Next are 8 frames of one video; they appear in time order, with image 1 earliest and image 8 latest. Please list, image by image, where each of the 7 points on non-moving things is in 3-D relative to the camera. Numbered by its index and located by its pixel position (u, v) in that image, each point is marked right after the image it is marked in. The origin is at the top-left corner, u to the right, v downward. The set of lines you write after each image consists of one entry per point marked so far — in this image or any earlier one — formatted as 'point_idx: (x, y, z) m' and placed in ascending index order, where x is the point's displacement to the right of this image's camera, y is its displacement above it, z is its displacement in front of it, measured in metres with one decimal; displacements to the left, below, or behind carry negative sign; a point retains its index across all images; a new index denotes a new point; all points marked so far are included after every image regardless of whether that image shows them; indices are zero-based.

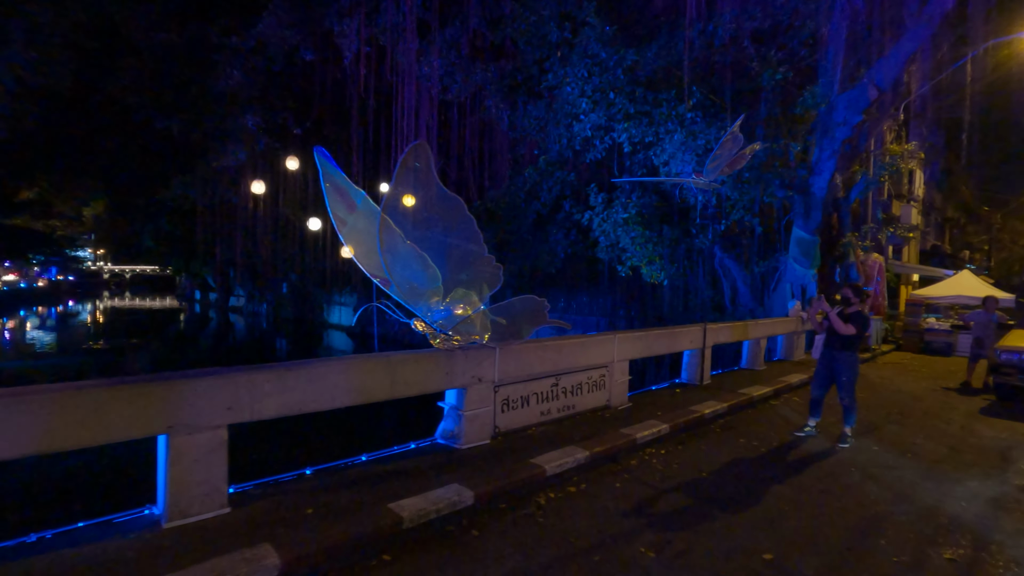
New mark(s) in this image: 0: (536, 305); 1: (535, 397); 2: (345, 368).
0: (+0.2, -0.3, +6.4) m
1: (+0.3, -1.4, +6.7) m
2: (-1.6, -0.8, +4.9) m
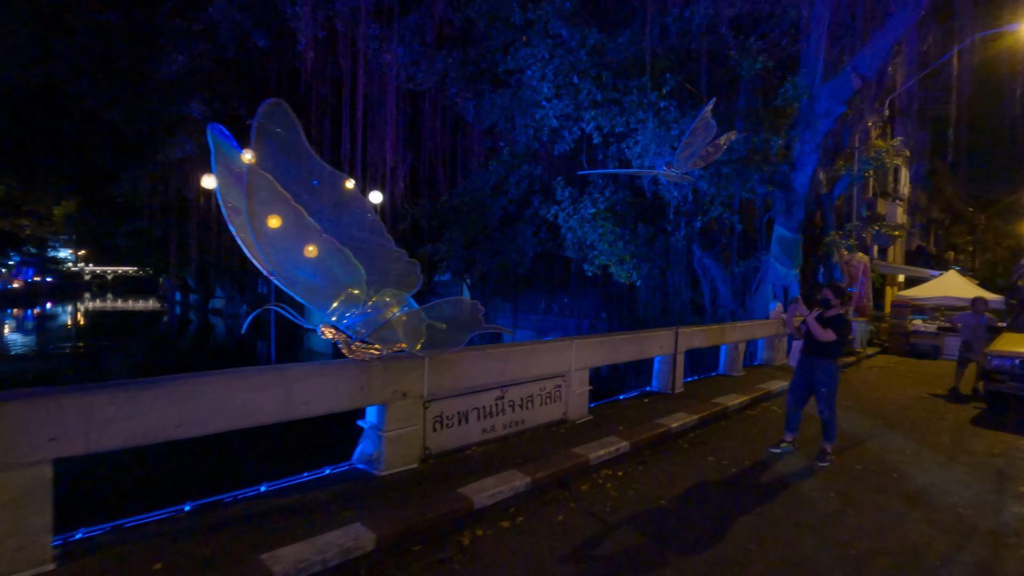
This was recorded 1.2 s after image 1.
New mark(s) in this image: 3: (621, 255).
0: (-0.5, -0.3, +5.6) m
1: (-0.4, -1.4, +5.9) m
2: (-2.2, -0.8, +4.0) m
3: (+2.2, +0.7, +11.4) m
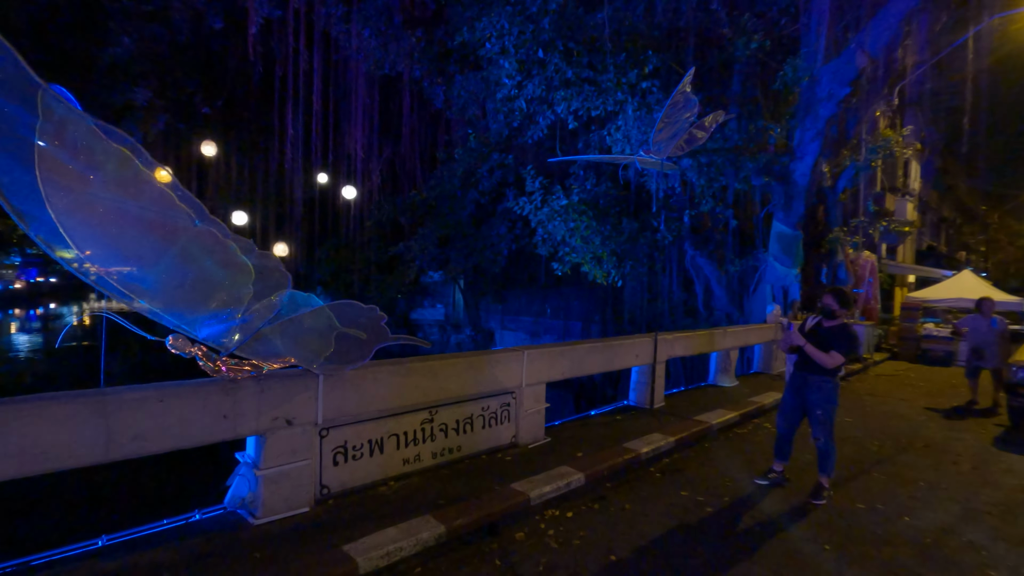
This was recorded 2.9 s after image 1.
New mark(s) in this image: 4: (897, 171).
0: (-1.2, -0.3, +4.6) m
1: (-1.1, -1.4, +4.9) m
2: (-2.9, -0.8, +3.0) m
3: (+1.6, +0.7, +10.4) m
4: (+13.8, +4.2, +18.7) m
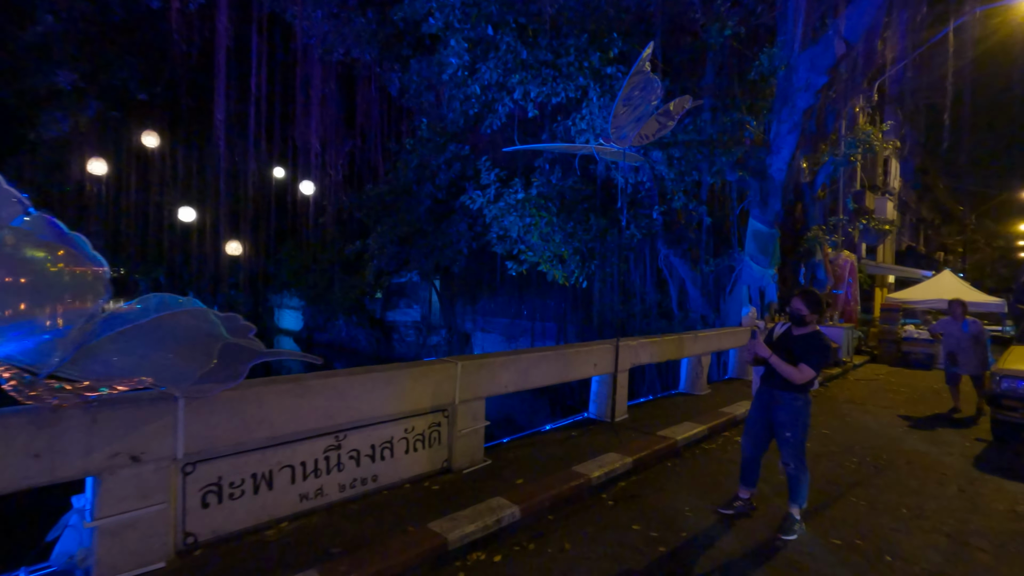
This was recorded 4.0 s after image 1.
0: (-1.8, -0.3, +3.8) m
1: (-1.8, -1.4, +4.1) m
2: (-3.5, -0.8, +2.2) m
3: (+0.8, +0.7, +9.6) m
4: (+12.8, +4.2, +18.2) m
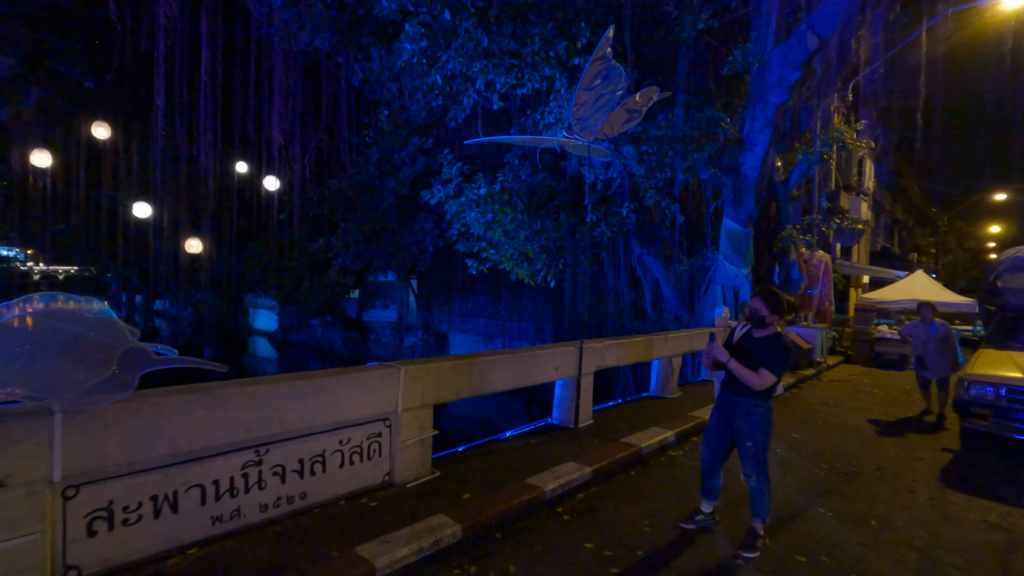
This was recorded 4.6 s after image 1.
0: (-2.3, -0.3, +3.3) m
1: (-2.2, -1.4, +3.6) m
2: (-3.9, -0.8, +1.7) m
3: (+0.2, +0.7, +9.3) m
4: (+11.9, +4.2, +18.2) m
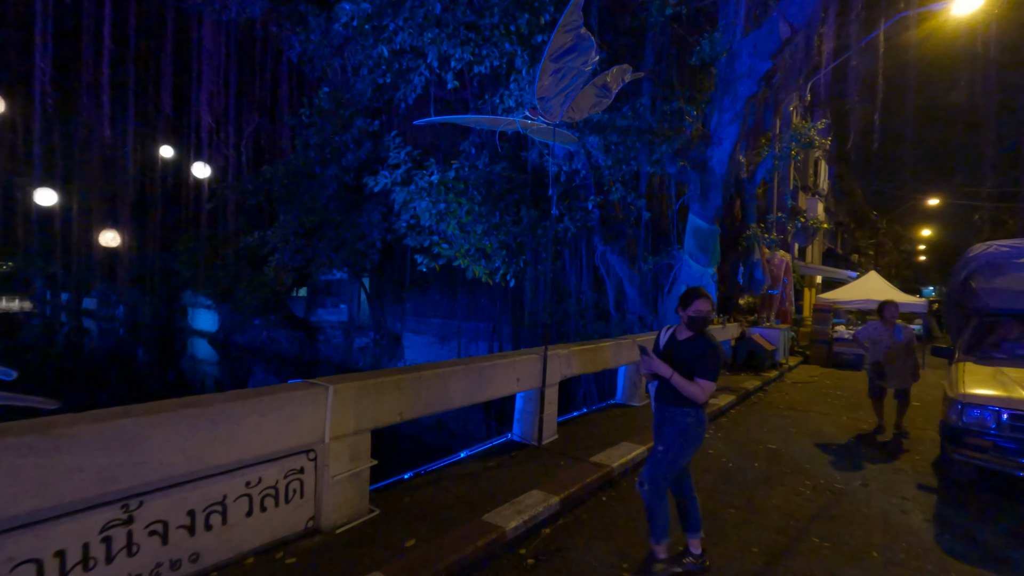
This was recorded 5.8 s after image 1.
0: (-2.5, -0.3, +2.3) m
1: (-2.5, -1.4, +2.6) m
2: (-4.0, -0.8, +0.6) m
3: (-0.5, +0.7, +8.4) m
4: (+10.4, +4.2, +18.3) m
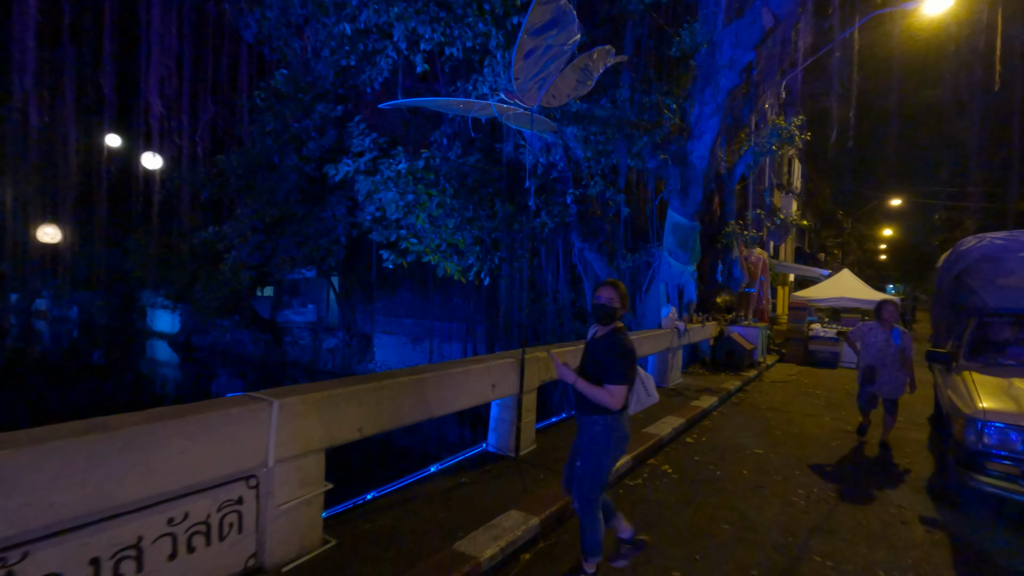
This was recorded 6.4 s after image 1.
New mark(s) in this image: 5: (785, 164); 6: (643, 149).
0: (-2.6, -0.3, +1.7) m
1: (-2.5, -1.4, +2.0) m
2: (-4.0, -0.8, -0.1) m
3: (-0.9, +0.7, +7.9) m
4: (+9.5, +4.3, +18.3) m
5: (+9.7, +4.4, +18.5) m
6: (+2.4, +2.5, +9.4) m
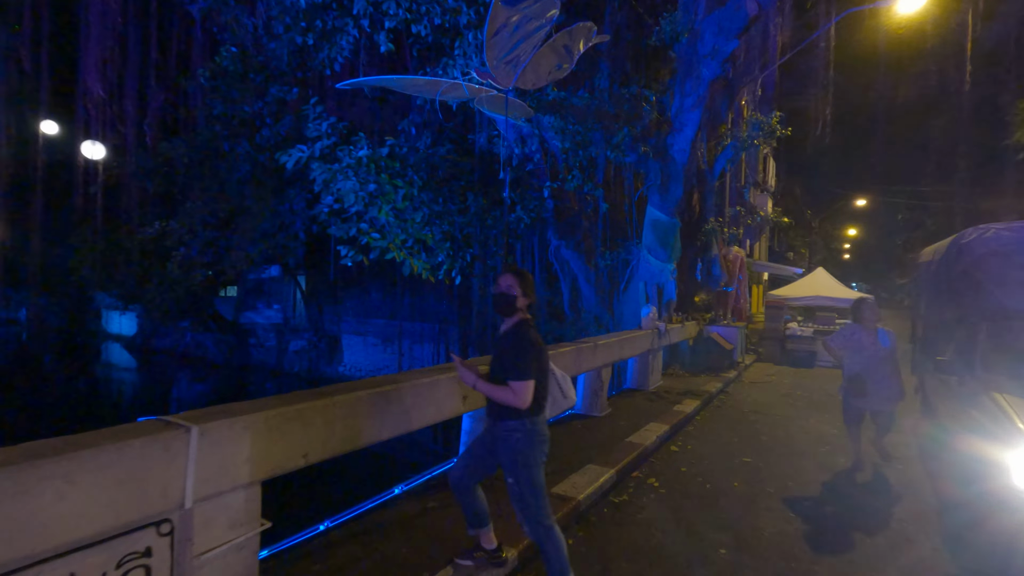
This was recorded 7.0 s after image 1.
0: (-2.6, -0.3, +1.0) m
1: (-2.6, -1.4, +1.4) m
2: (-4.0, -0.8, -0.9) m
3: (-1.3, +0.7, +7.3) m
4: (+8.6, +4.3, +18.2) m
5: (+8.8, +4.4, +18.5) m
6: (+1.9, +2.5, +8.9) m
